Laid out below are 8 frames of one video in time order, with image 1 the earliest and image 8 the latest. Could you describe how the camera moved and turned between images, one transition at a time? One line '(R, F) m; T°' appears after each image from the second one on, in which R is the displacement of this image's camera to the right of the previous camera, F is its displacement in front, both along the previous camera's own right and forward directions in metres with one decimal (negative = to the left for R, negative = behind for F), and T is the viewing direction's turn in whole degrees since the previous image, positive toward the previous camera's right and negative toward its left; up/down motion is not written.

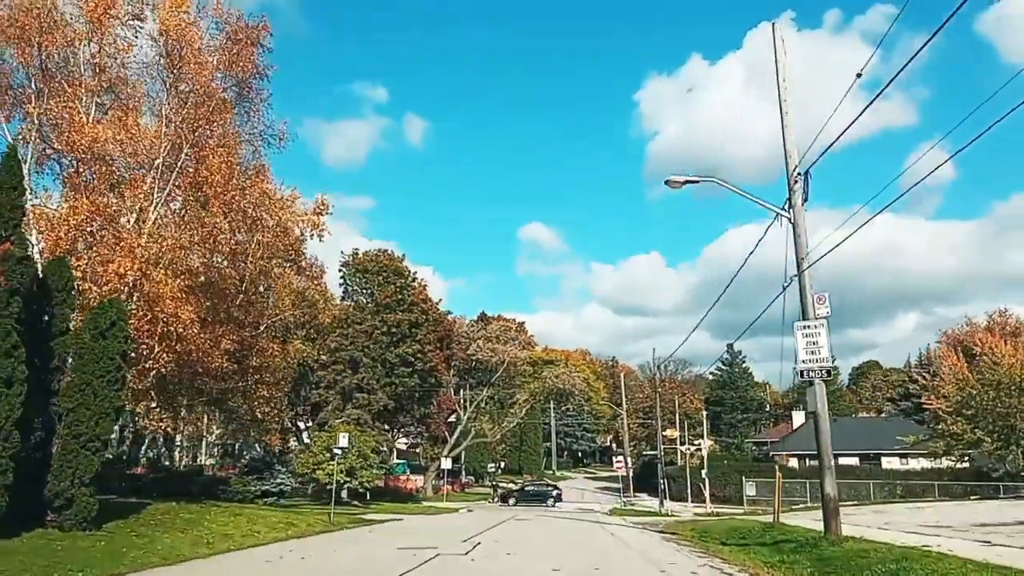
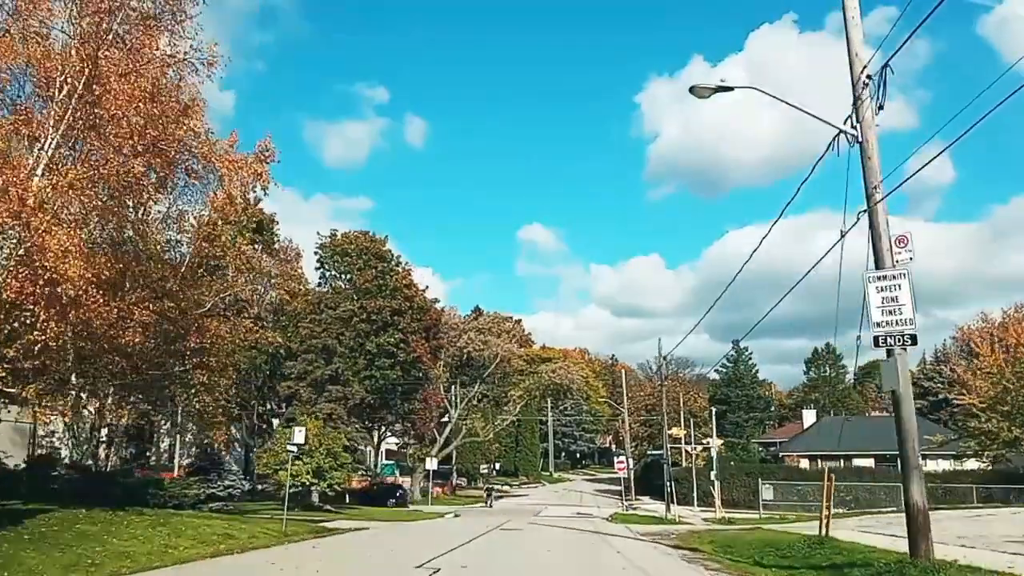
(+0.4, +4.5) m; 0°
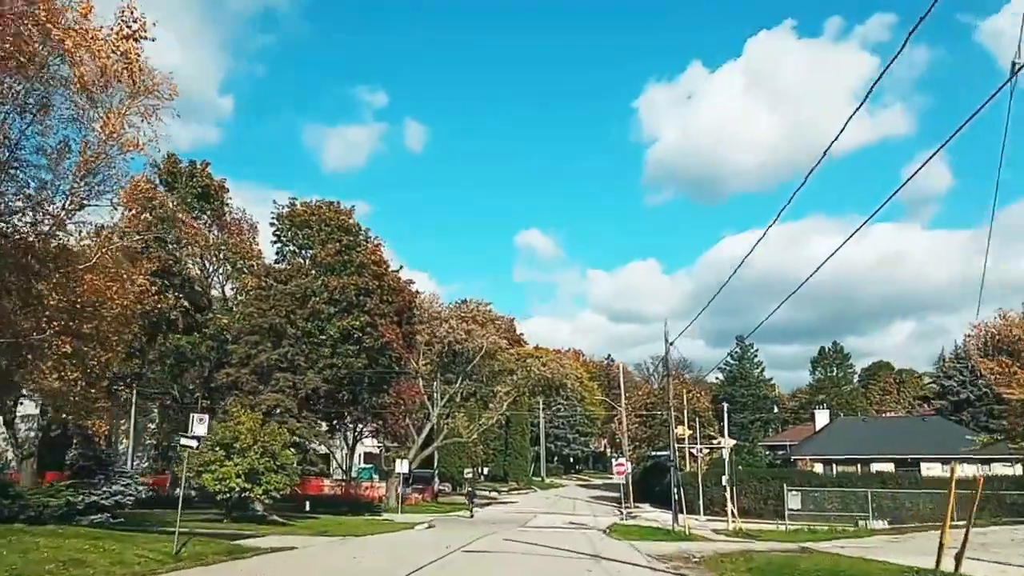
(+0.5, +6.2) m; 0°
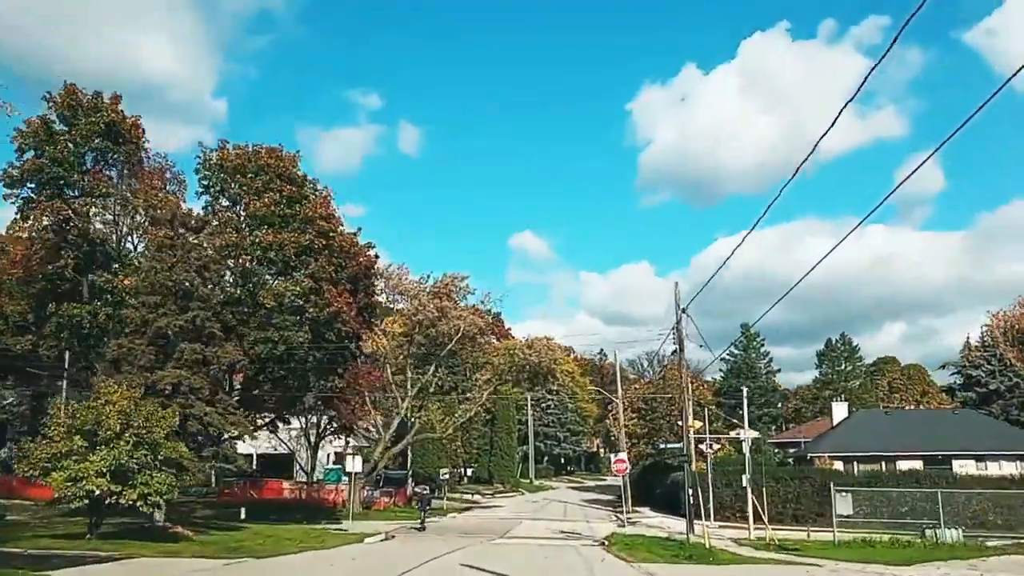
(+0.6, +7.5) m; +1°
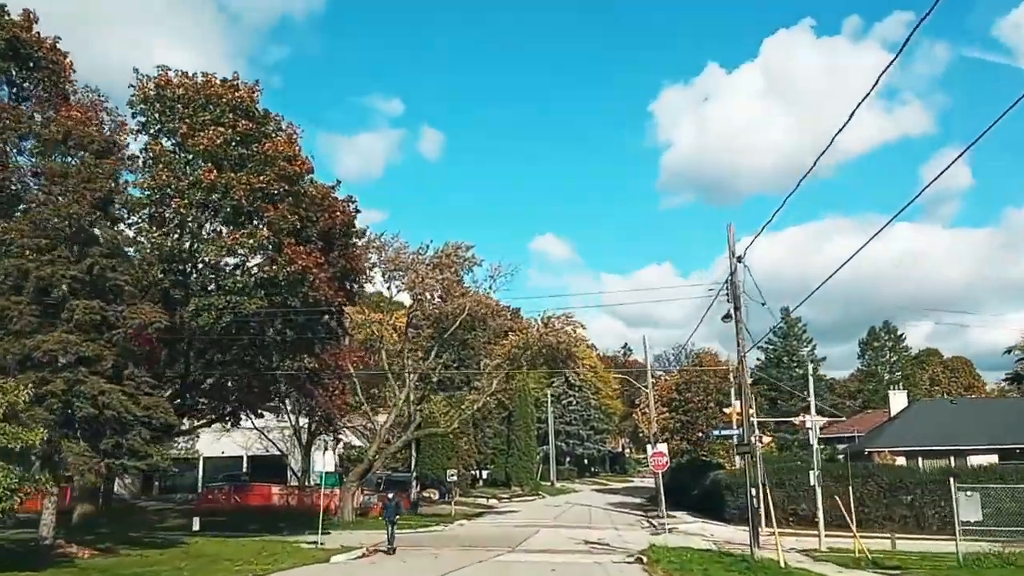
(+0.4, +6.9) m; -1°
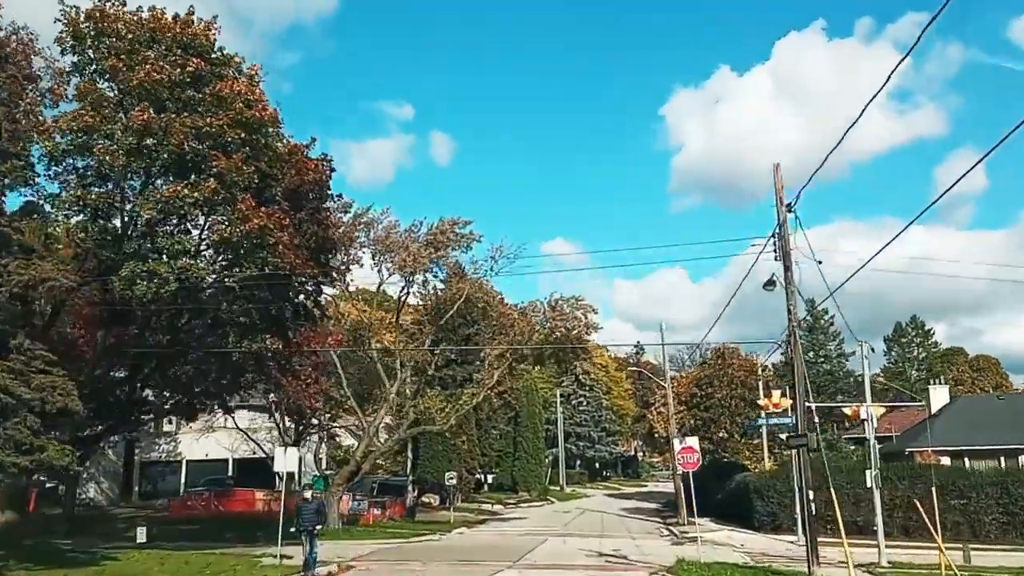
(+0.3, +4.6) m; -1°
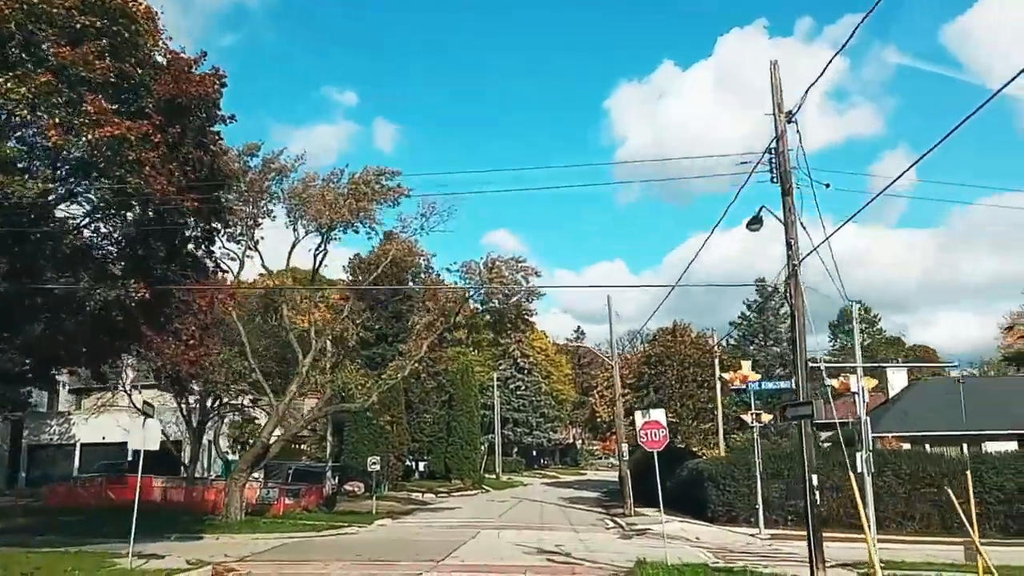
(+0.3, +4.5) m; +4°
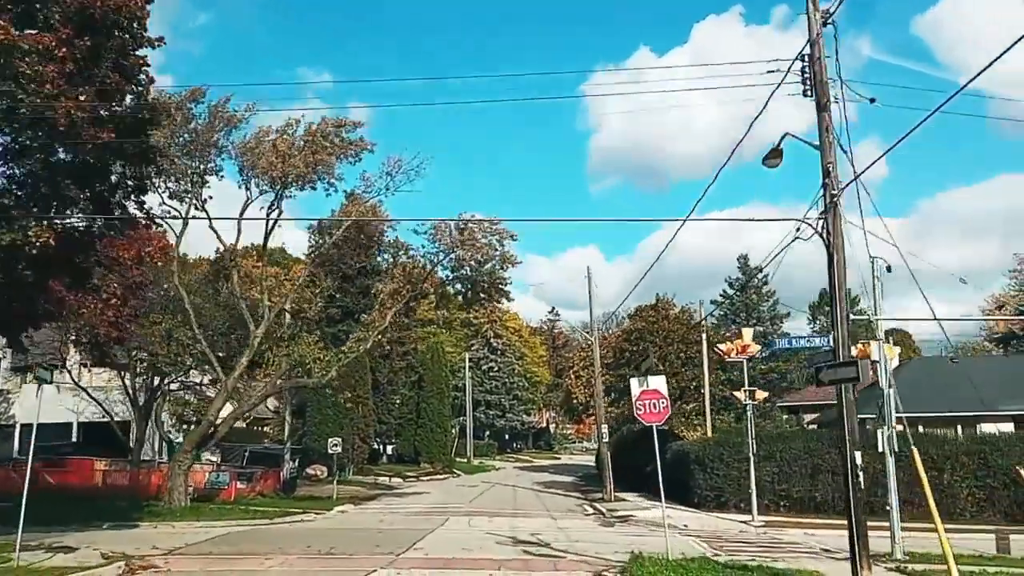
(0.0, +2.9) m; +2°
